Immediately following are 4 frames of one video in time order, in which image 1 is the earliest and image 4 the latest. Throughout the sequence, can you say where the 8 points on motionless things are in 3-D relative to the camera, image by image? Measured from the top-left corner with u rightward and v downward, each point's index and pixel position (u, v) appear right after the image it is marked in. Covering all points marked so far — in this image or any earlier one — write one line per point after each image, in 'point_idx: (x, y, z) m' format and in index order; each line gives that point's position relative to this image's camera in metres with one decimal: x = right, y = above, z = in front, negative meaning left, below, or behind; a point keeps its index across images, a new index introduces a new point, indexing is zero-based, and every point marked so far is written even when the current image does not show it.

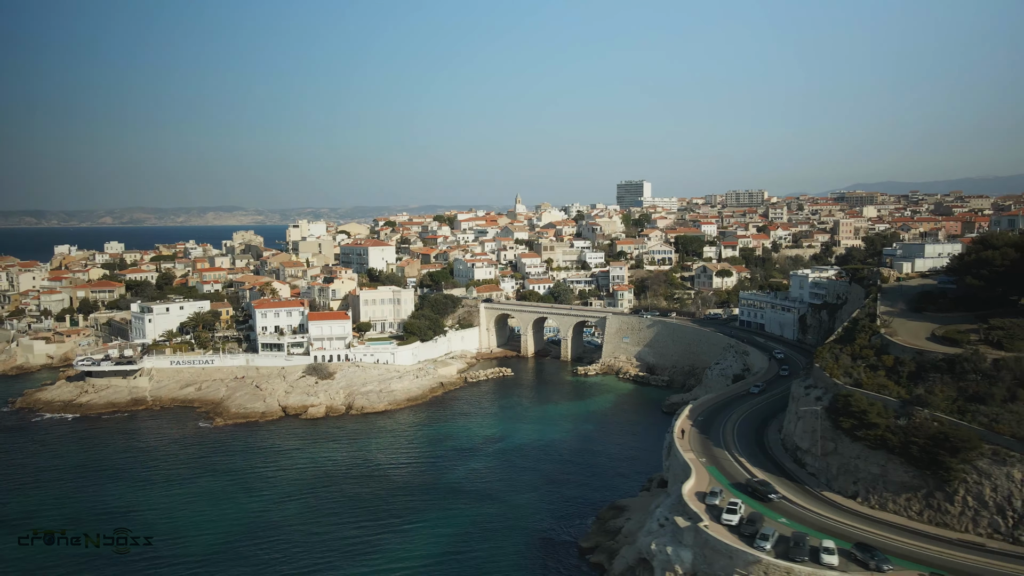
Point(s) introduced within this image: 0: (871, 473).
0: (+8.0, -4.2, +15.6) m
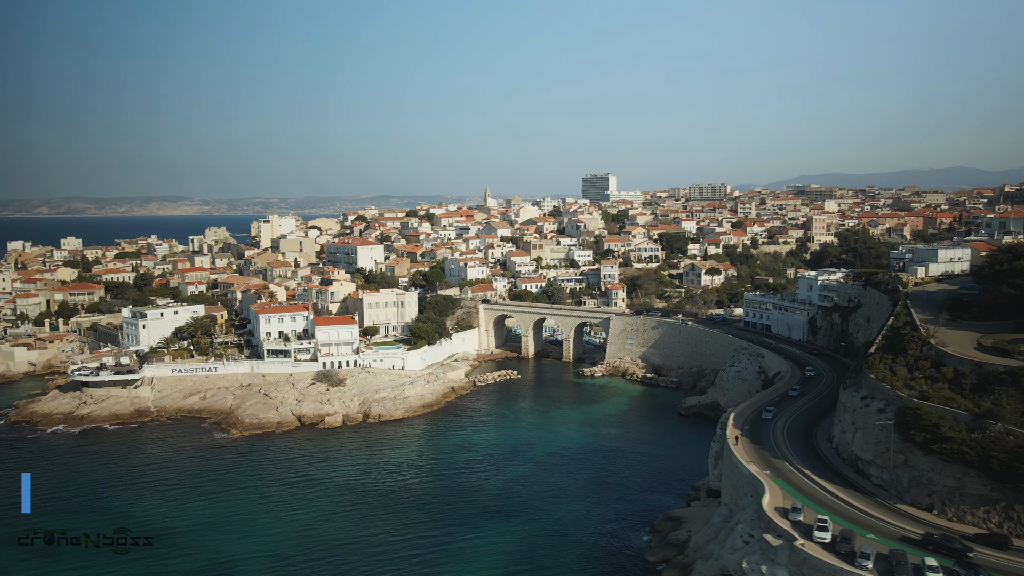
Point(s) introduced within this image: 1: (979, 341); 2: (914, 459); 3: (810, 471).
0: (+9.9, -4.5, +15.9) m
1: (+13.4, -1.5, +19.9) m
2: (+9.7, -4.1, +16.7) m
3: (+8.0, -4.9, +18.5) m
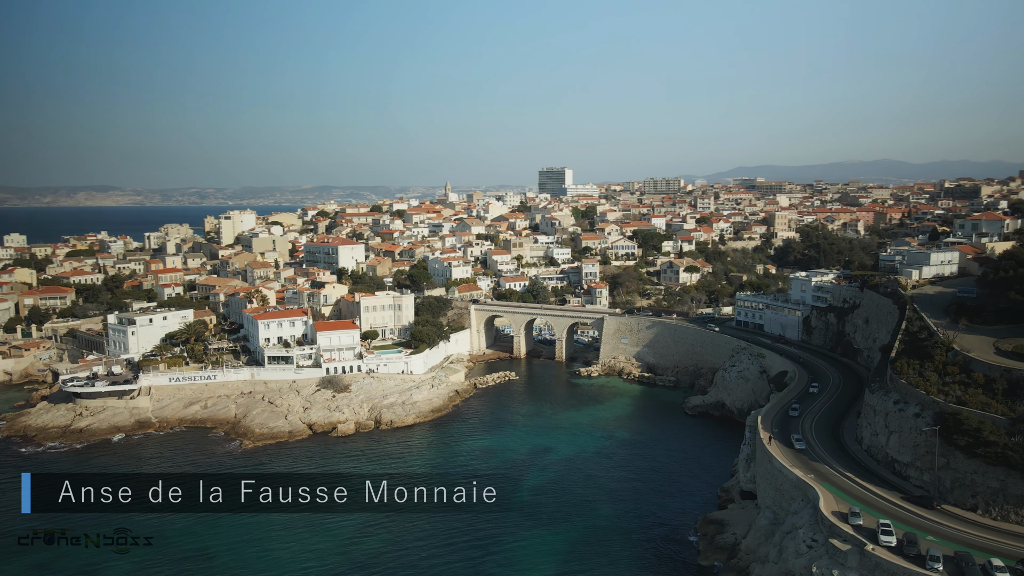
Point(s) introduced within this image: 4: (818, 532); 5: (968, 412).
0: (+11.6, -4.8, +16.8) m
1: (+14.7, -1.8, +21.0) m
2: (+11.3, -4.4, +17.7) m
3: (+9.5, -5.2, +19.4) m
4: (+7.3, -5.8, +16.6) m
5: (+11.8, -3.2, +18.0) m
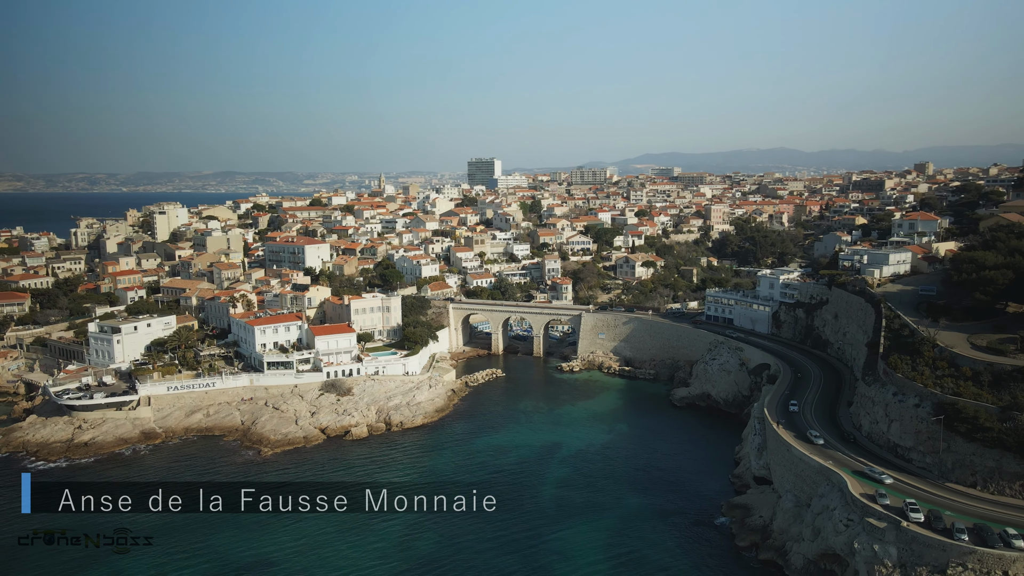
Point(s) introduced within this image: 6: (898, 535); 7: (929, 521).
0: (+13.5, -5.1, +19.7) m
1: (+16.1, -1.9, +24.2) m
2: (+13.1, -4.7, +20.6) m
3: (+11.1, -5.4, +22.0) m
4: (+9.3, -6.1, +19.0) m
5: (+13.6, -3.4, +20.8) m
6: (+9.8, -6.3, +17.6) m
7: (+10.6, -5.9, +17.6) m
